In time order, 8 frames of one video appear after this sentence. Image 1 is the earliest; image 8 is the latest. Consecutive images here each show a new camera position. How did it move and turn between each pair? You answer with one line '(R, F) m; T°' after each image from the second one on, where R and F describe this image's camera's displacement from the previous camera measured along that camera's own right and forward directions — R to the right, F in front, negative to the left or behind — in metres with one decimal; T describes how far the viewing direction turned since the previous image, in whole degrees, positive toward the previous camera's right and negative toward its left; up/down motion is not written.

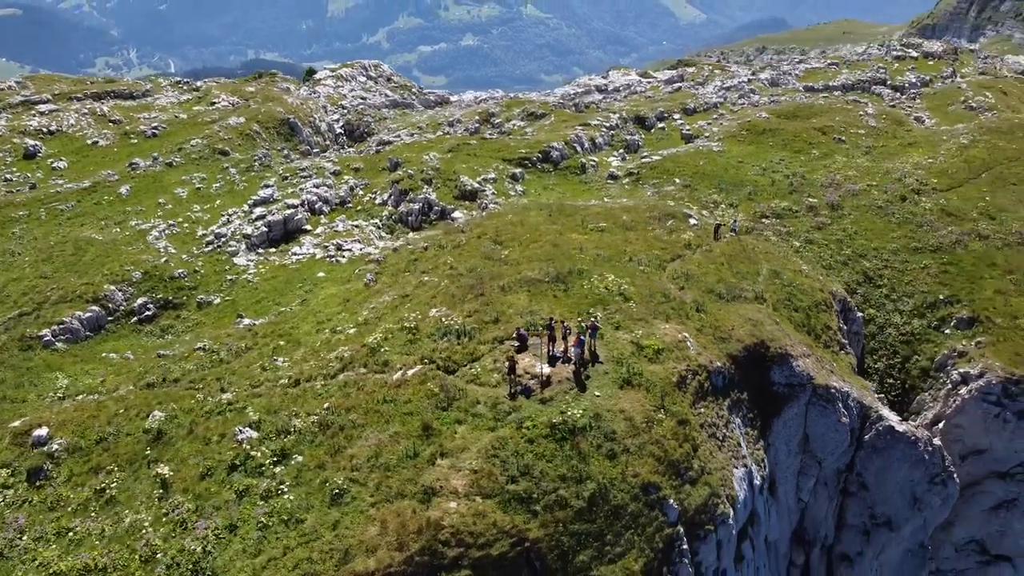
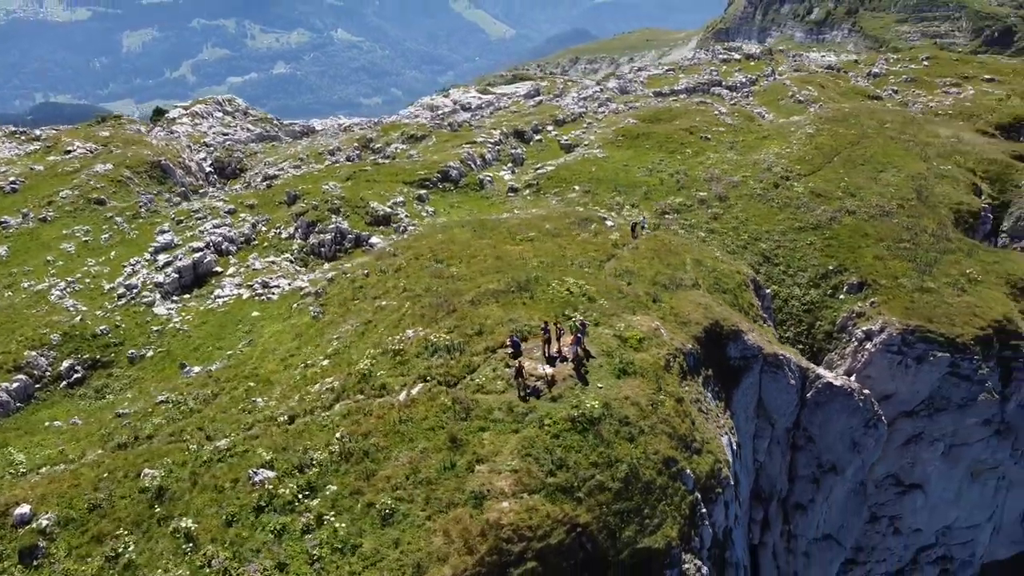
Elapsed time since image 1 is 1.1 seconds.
(-4.9, -1.0) m; +11°
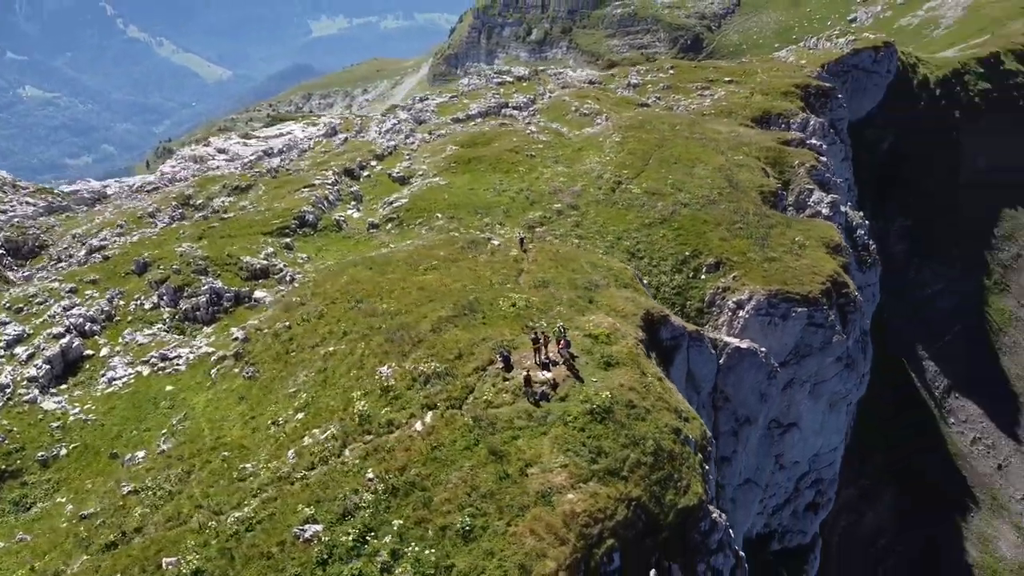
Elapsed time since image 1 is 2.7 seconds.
(-7.8, -1.0) m; +17°
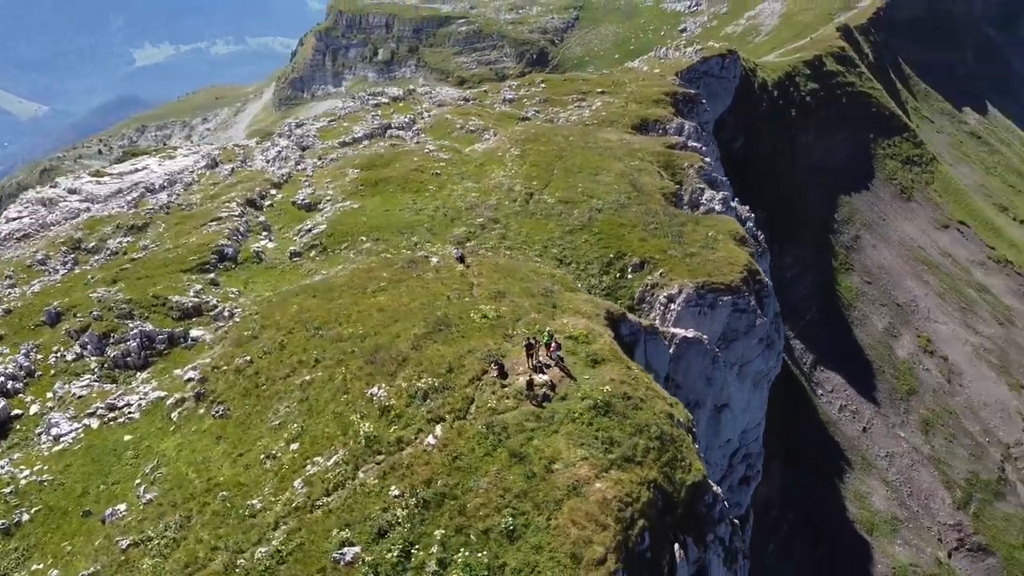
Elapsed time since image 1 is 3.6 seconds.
(-4.8, -0.9) m; +10°
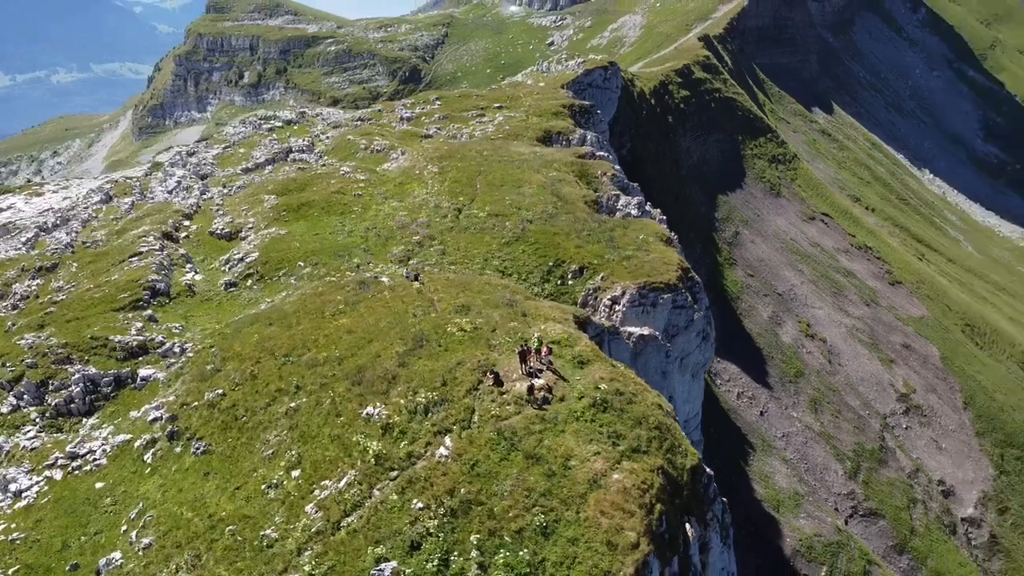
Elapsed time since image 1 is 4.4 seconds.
(-4.2, -0.9) m; +8°
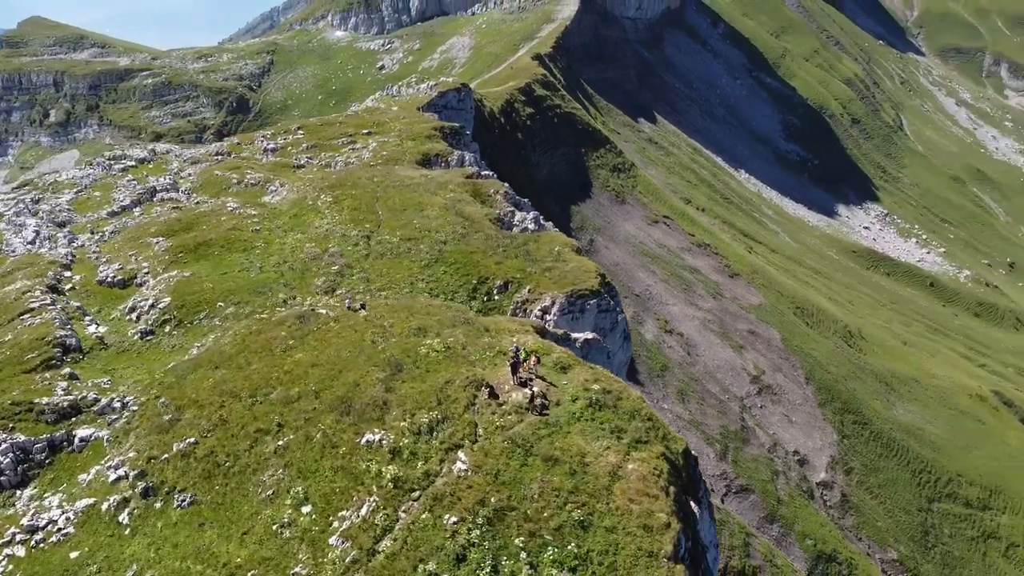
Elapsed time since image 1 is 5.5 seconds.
(-5.9, -1.0) m; +11°
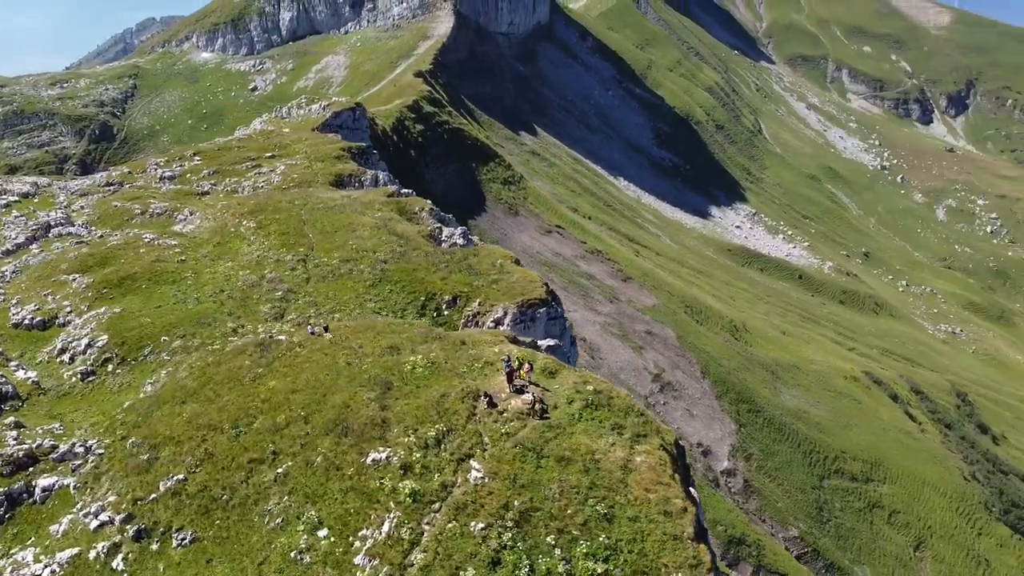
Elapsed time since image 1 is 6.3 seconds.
(-4.6, -0.9) m; +8°
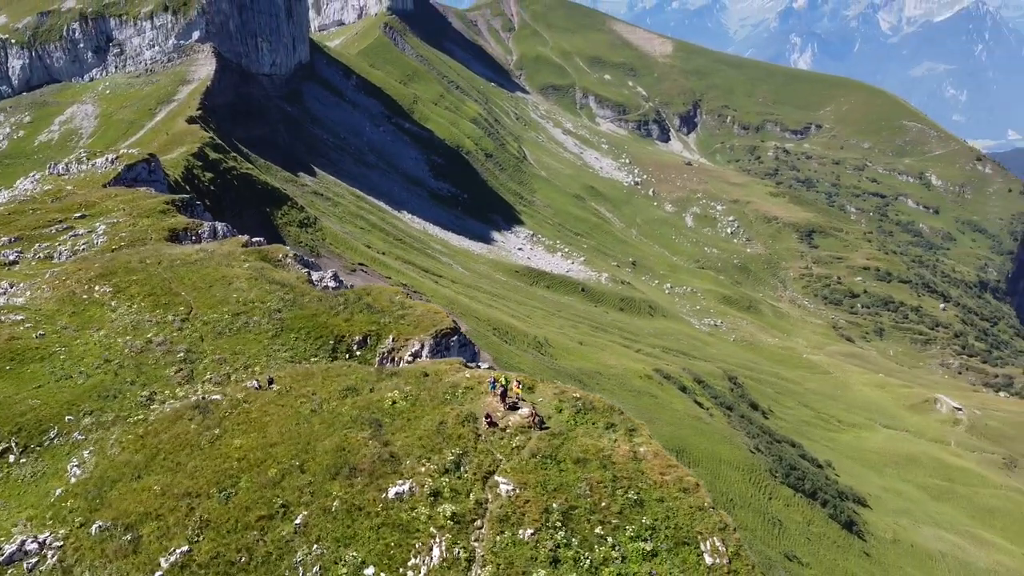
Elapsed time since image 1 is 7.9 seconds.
(-9.2, -1.5) m; +16°
